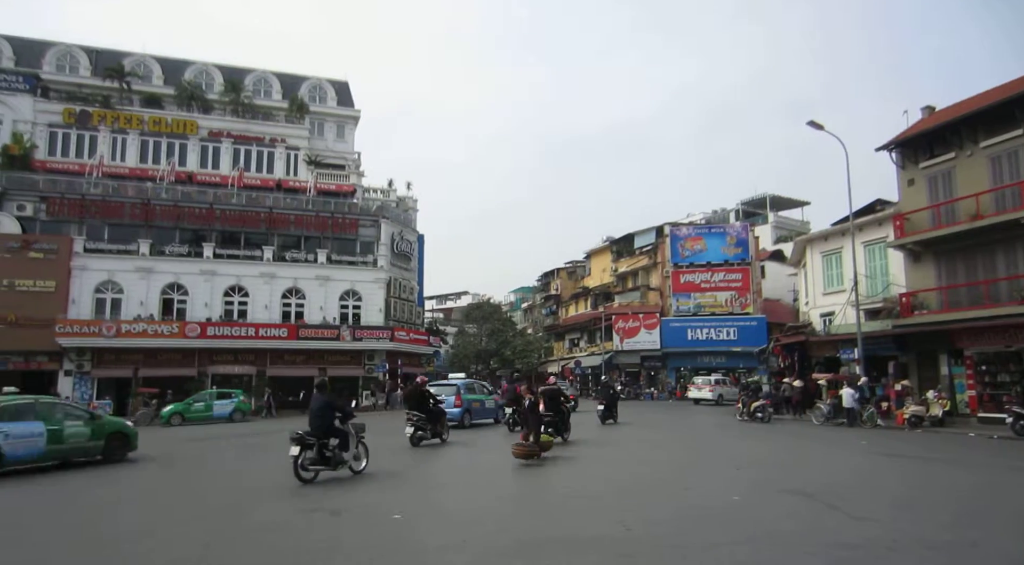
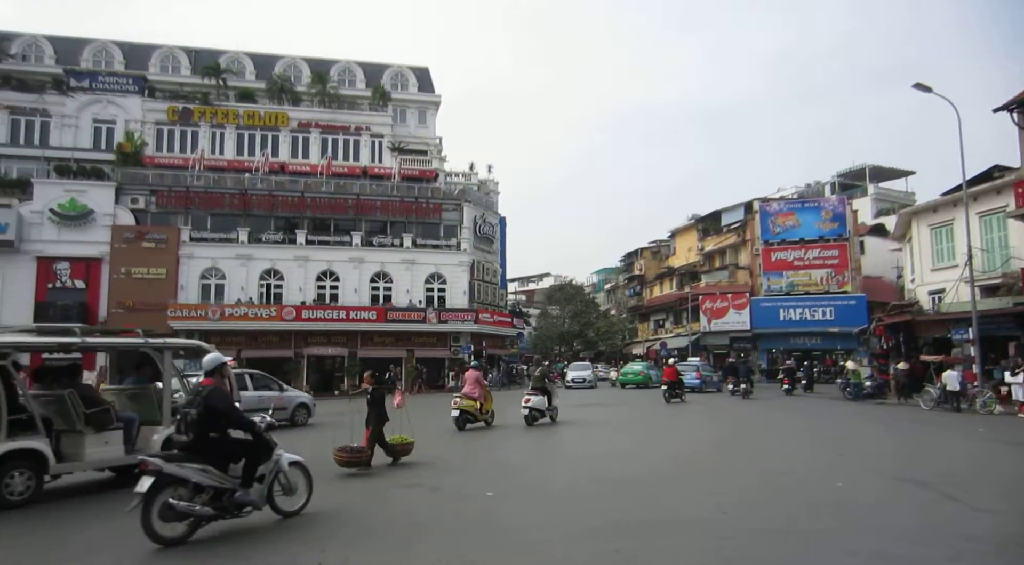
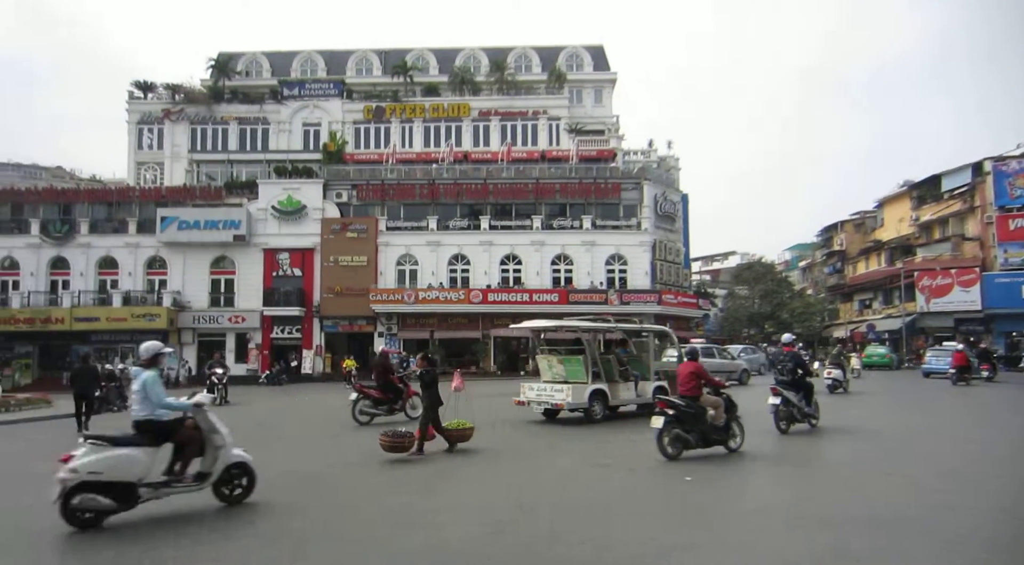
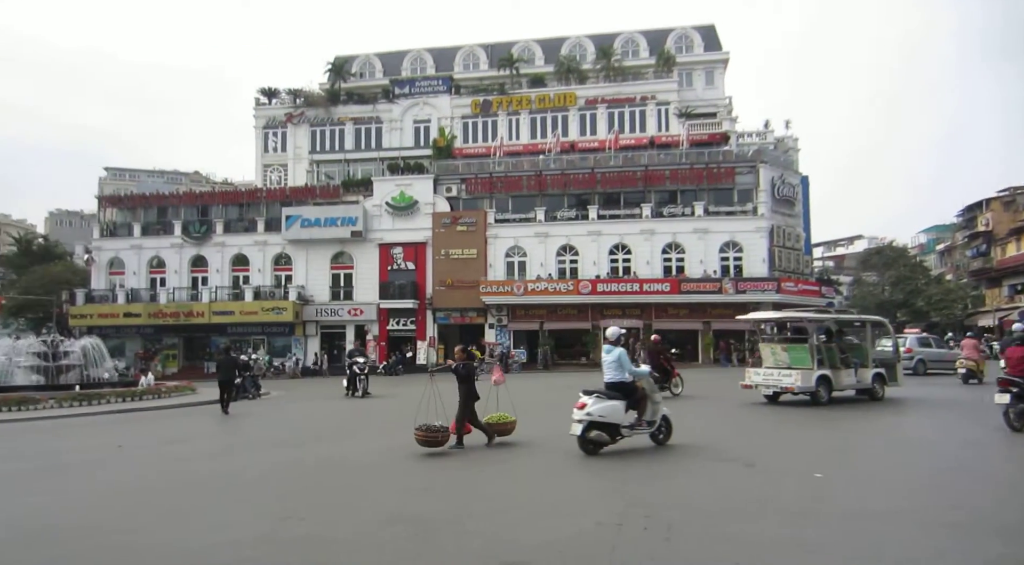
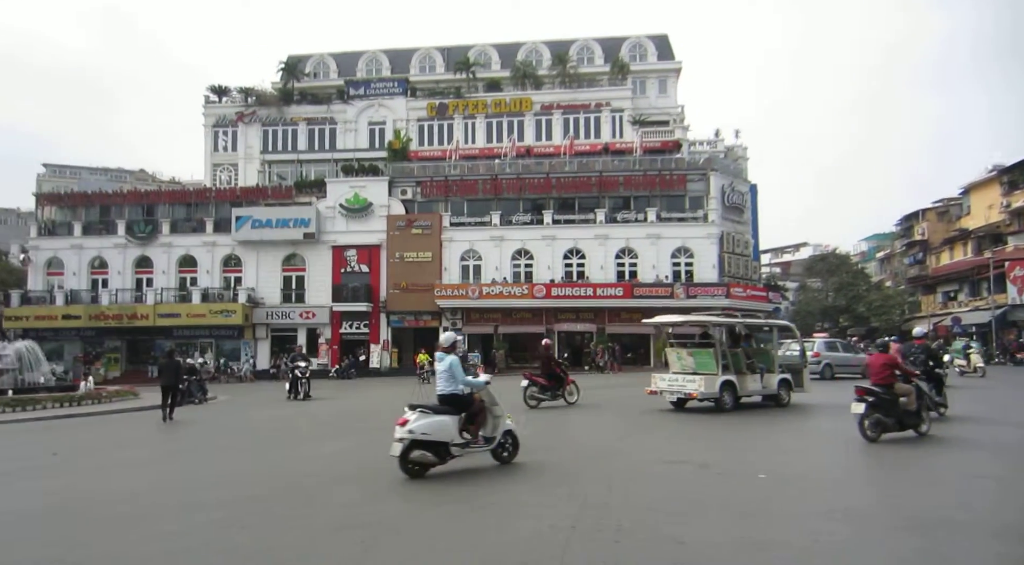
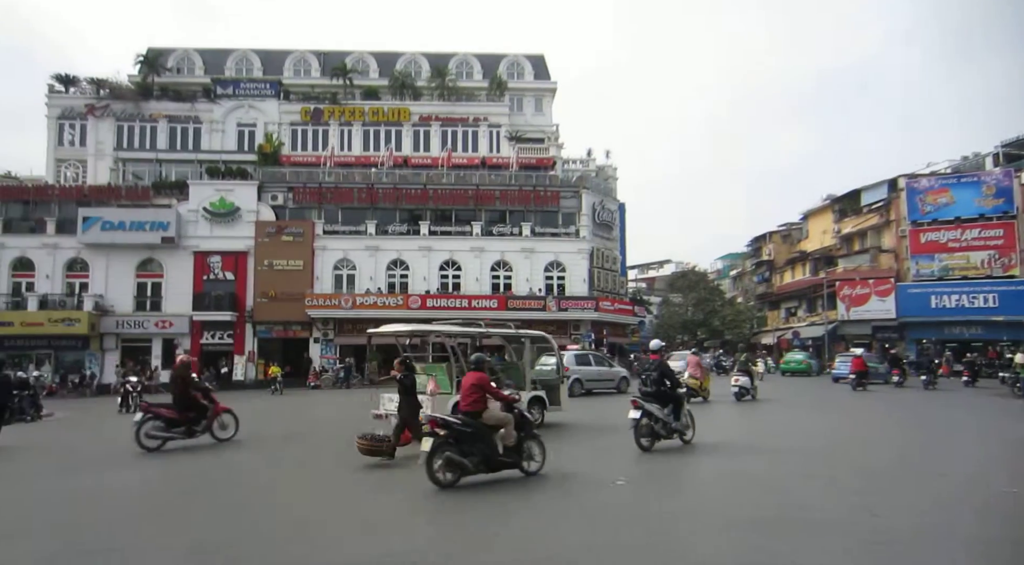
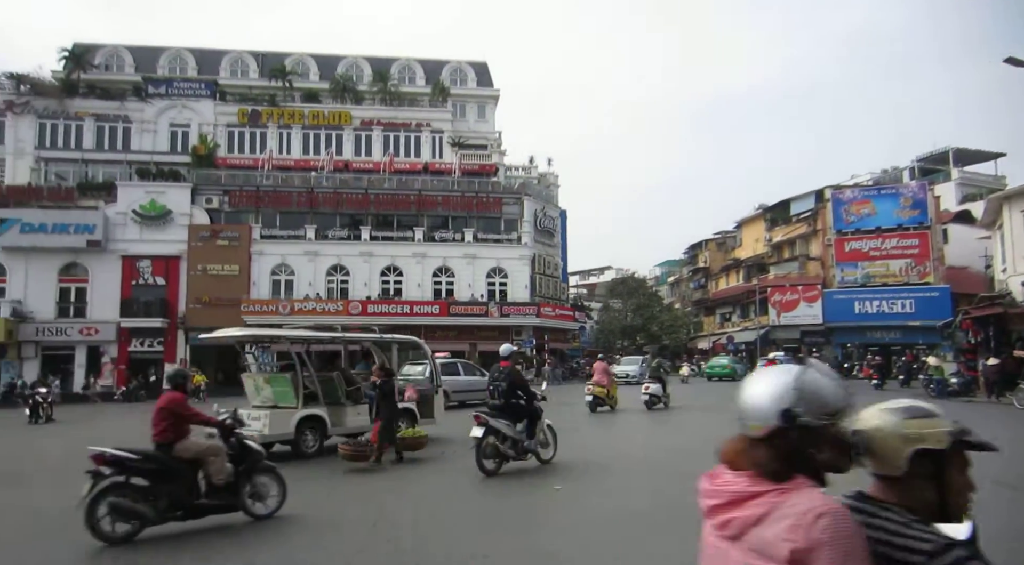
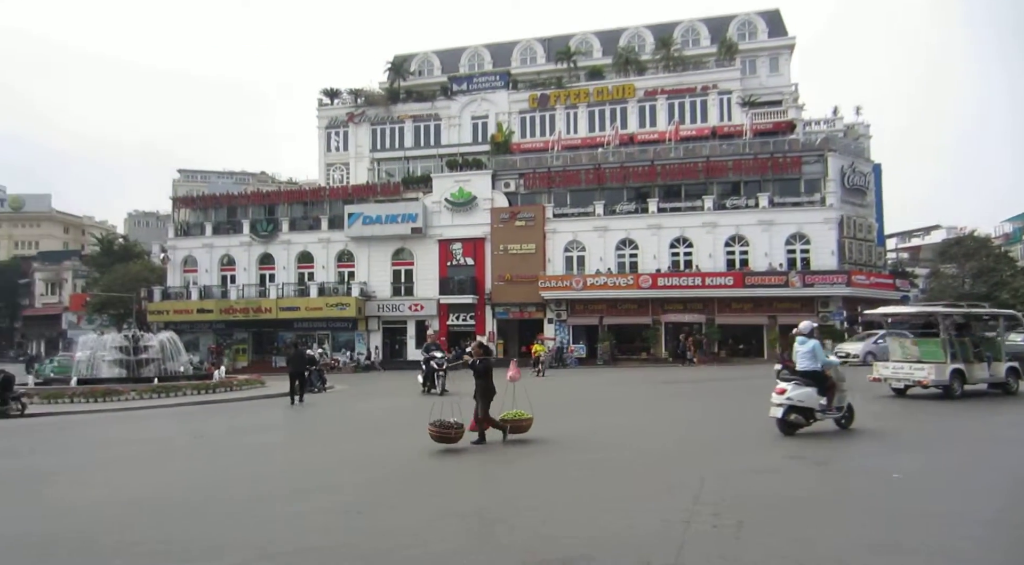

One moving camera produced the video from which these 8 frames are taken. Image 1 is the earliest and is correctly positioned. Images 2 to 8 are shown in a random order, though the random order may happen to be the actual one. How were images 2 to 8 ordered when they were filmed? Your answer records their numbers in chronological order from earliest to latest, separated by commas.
2, 7, 6, 3, 5, 4, 8
